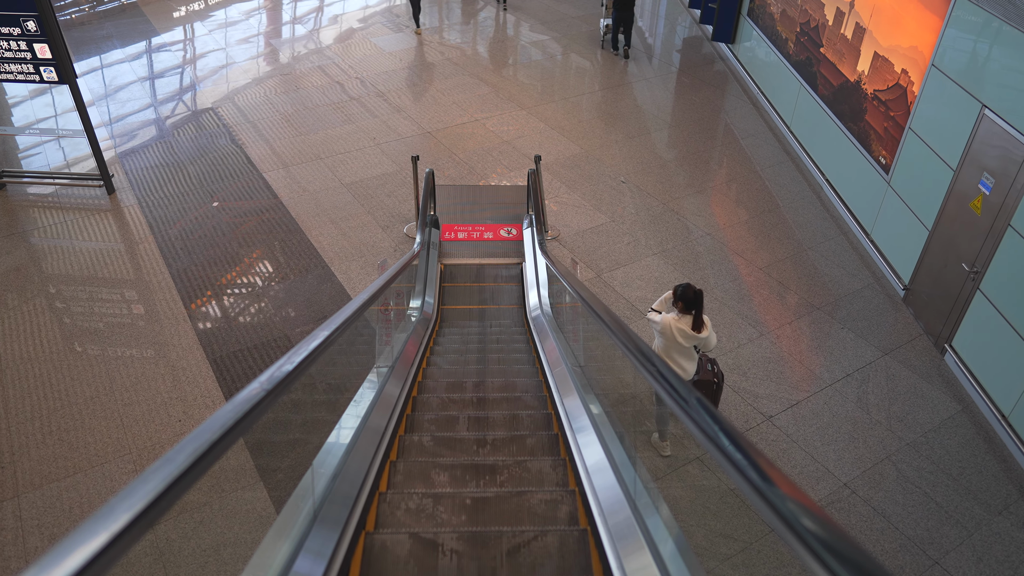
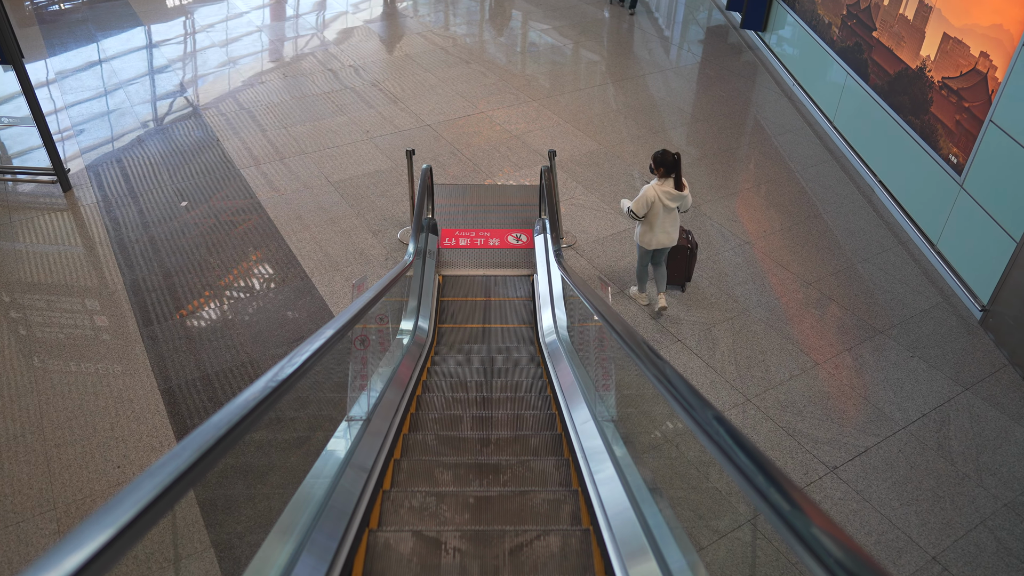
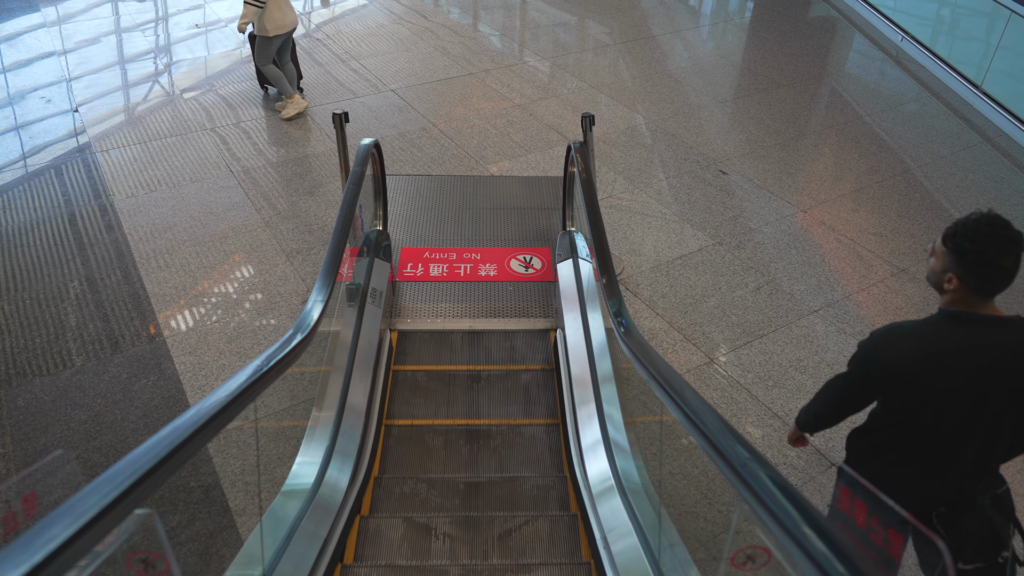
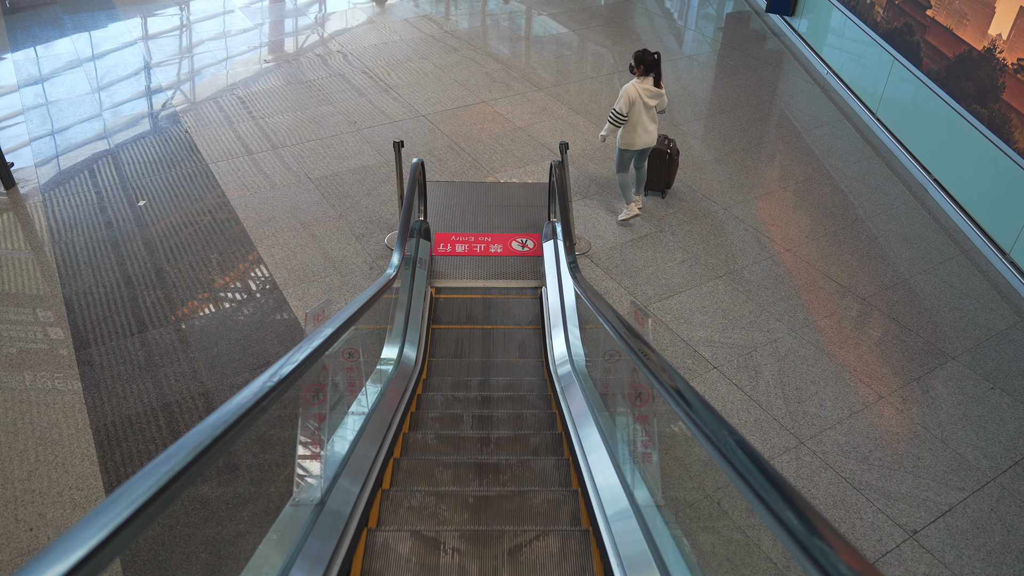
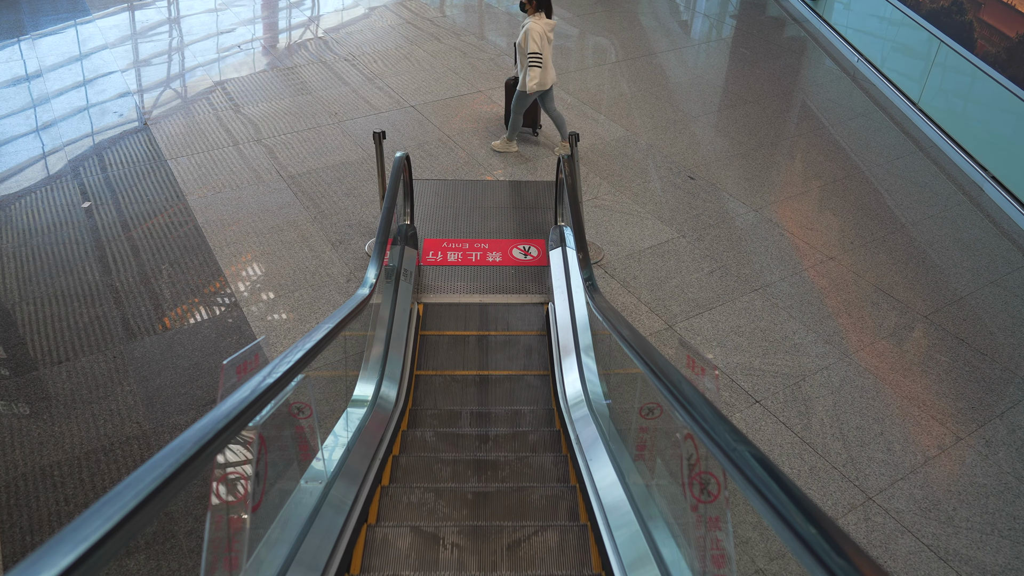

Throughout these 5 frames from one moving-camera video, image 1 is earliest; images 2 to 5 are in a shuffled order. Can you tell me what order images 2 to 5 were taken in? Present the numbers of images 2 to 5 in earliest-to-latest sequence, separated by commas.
2, 4, 5, 3
